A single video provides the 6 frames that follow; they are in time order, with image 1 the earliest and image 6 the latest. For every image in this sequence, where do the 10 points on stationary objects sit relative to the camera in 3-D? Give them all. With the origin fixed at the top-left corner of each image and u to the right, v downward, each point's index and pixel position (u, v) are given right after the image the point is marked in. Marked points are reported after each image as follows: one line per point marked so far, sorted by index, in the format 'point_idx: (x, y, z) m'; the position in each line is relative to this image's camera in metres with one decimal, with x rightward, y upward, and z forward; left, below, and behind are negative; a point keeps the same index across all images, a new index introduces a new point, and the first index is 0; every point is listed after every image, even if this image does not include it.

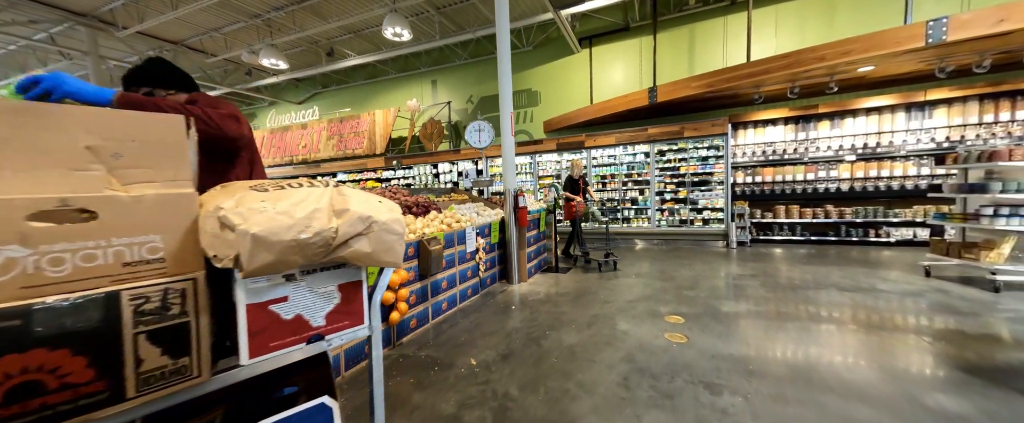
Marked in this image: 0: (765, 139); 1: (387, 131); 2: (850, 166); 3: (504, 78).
0: (+4.7, +1.3, +6.5) m
1: (-3.4, +2.2, +9.7) m
2: (+5.8, +0.8, +6.1) m
3: (-0.1, +1.6, +4.3) m
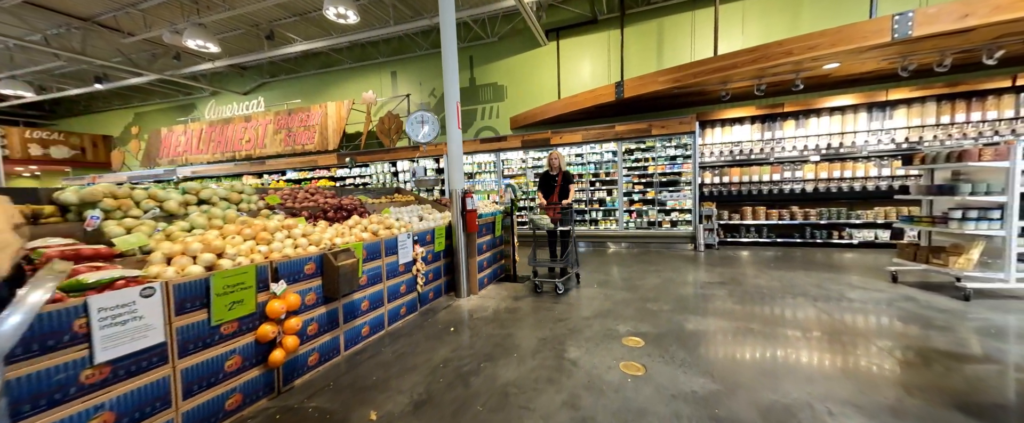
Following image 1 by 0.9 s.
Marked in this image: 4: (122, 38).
0: (+4.0, +1.3, +6.3) m
1: (-4.4, +2.2, +9.0) m
2: (+5.1, +0.7, +6.0) m
3: (-0.7, +1.6, +3.8) m
4: (-8.2, +3.6, +7.4) m
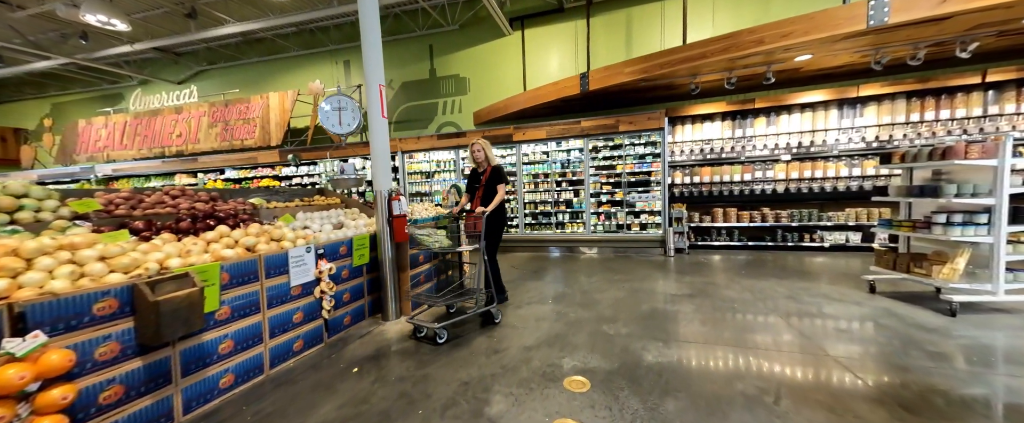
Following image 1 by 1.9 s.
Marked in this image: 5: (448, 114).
0: (+3.2, +1.3, +6.0) m
1: (-5.2, +2.2, +8.1) m
2: (+4.3, +0.7, +5.7) m
3: (-1.2, +1.5, +3.1) m
4: (-8.9, +3.6, +6.4) m
5: (-1.5, +2.2, +8.1) m
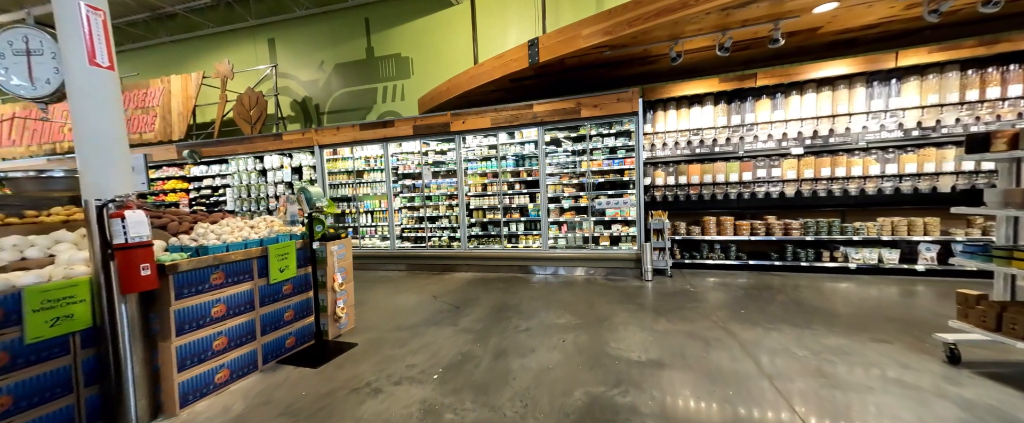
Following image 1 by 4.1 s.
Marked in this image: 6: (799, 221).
0: (+2.3, +1.1, +4.6) m
1: (-6.2, +2.0, +6.7) m
2: (+3.4, +0.6, +4.3) m
3: (-2.1, +1.4, +1.7) m
4: (-9.9, +3.4, +4.9) m
5: (-2.4, +2.1, +6.8) m
6: (+3.6, -0.1, +4.4) m
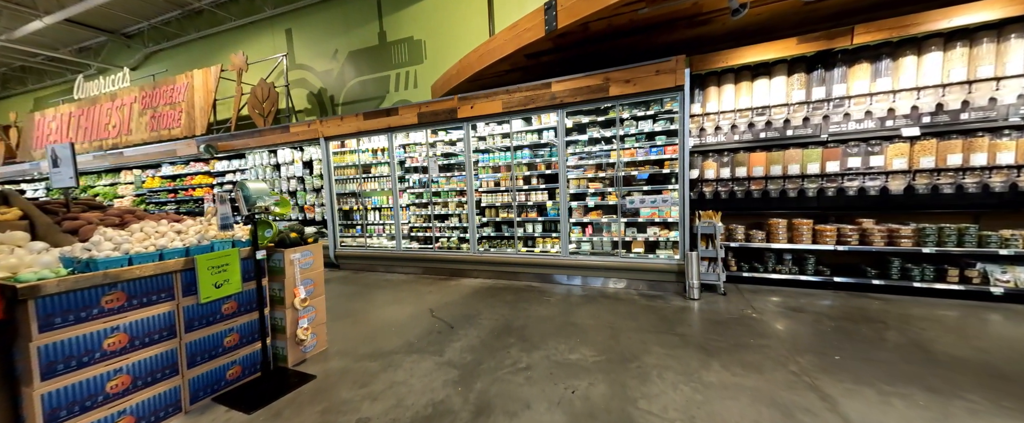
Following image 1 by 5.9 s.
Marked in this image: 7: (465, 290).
0: (+2.5, +1.1, +3.6) m
1: (-5.7, +2.1, +6.6) m
2: (+3.6, +0.6, +3.2) m
3: (-2.3, +1.4, +1.3) m
4: (-9.6, +3.5, +5.3) m
5: (-2.0, +2.1, +6.3) m
6: (+3.7, -0.1, +3.3) m
7: (-0.5, -0.9, +4.1) m
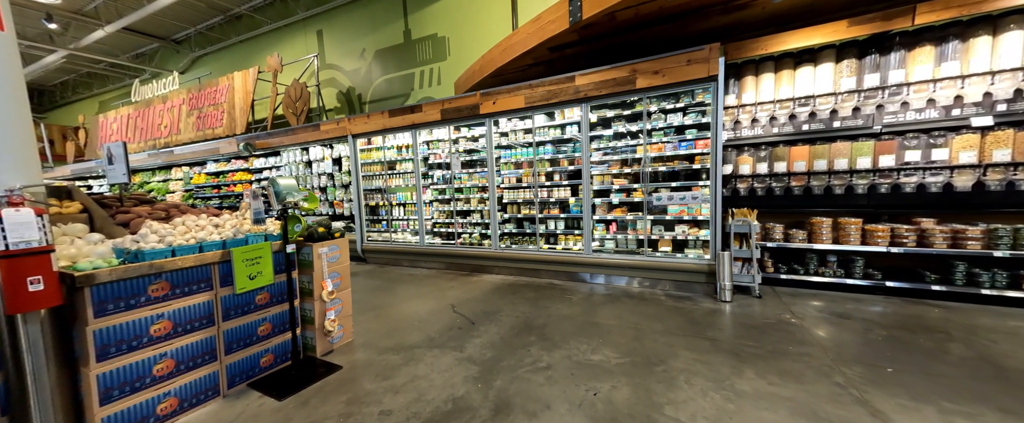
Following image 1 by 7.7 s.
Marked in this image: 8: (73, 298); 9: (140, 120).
0: (+2.7, +1.2, +3.4) m
1: (-5.2, +2.2, +7.0) m
2: (+3.8, +0.6, +2.9) m
3: (-2.2, +1.4, +1.4) m
4: (-9.2, +3.6, +5.9) m
5: (-1.5, +2.2, +6.3) m
6: (+3.9, -0.1, +3.0) m
7: (-0.3, -0.9, +4.1) m
8: (-2.0, -0.4, +1.6) m
9: (-9.3, +2.2, +8.8) m
